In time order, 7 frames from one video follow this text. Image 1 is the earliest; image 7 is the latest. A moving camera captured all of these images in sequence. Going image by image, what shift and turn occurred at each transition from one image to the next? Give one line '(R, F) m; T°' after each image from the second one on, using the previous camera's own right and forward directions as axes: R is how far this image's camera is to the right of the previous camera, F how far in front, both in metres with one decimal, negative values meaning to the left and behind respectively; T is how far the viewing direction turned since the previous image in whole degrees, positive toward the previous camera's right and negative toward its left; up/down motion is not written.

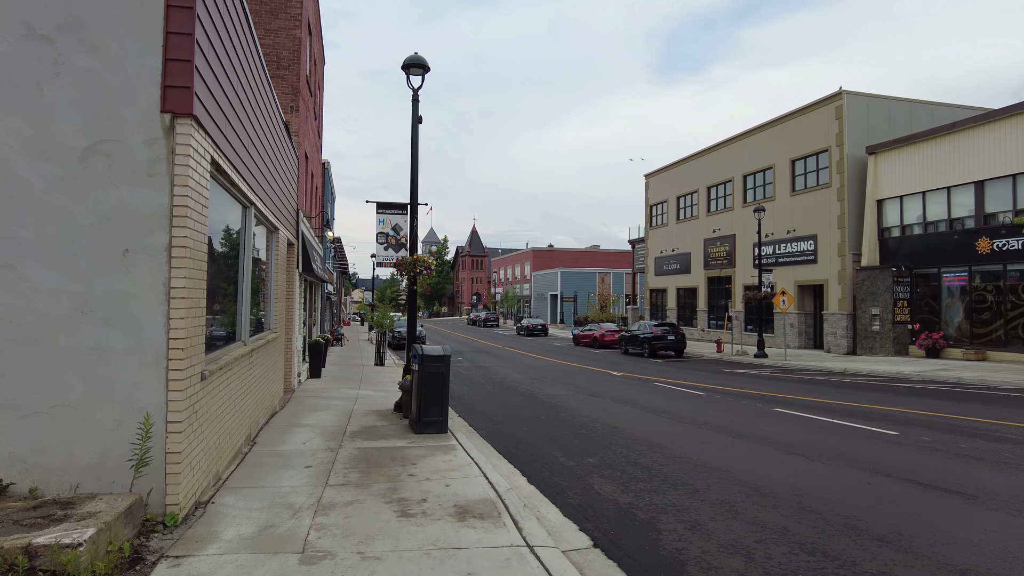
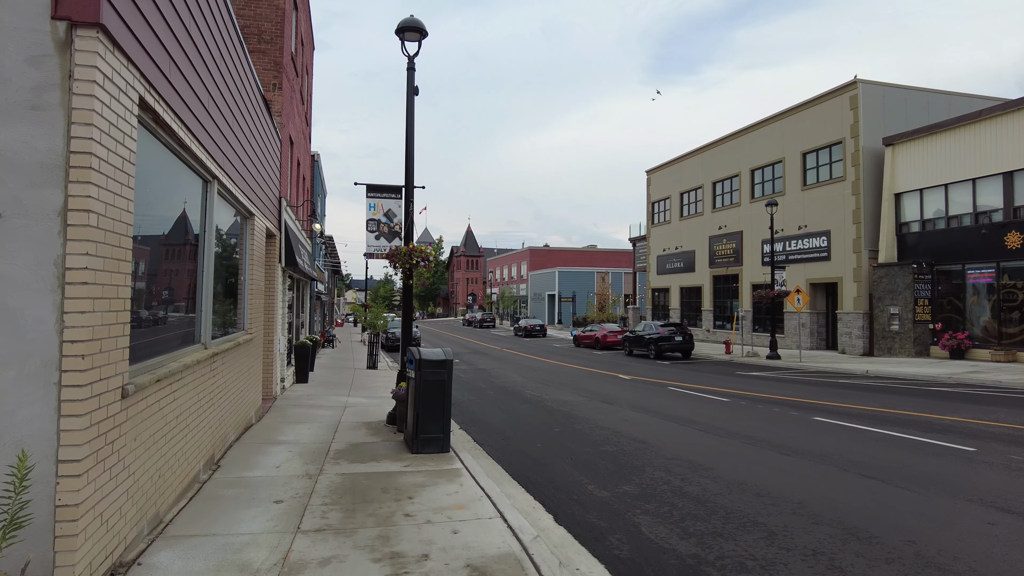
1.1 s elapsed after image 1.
(-0.2, +1.3) m; +1°
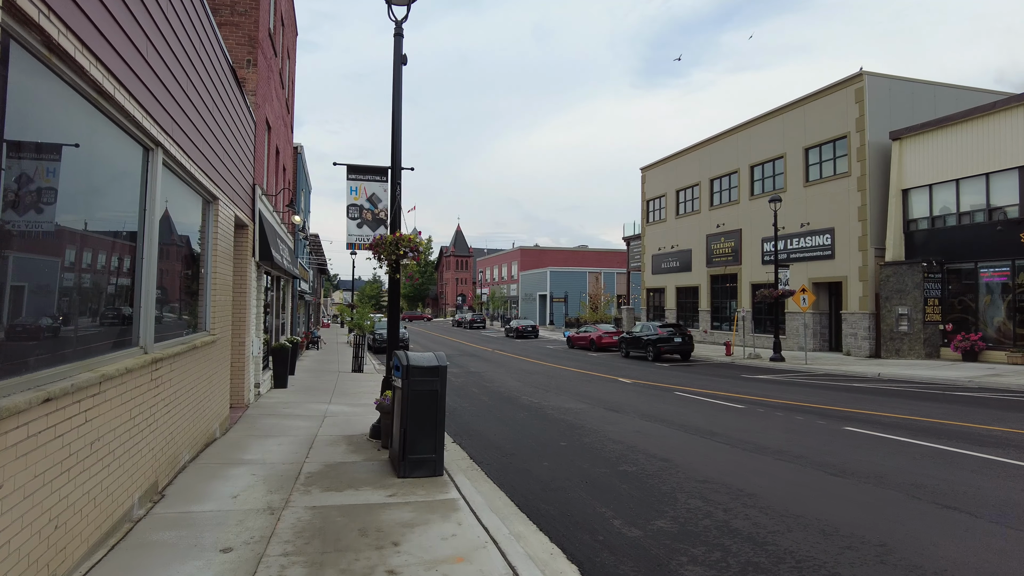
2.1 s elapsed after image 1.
(-0.2, +1.1) m; +1°
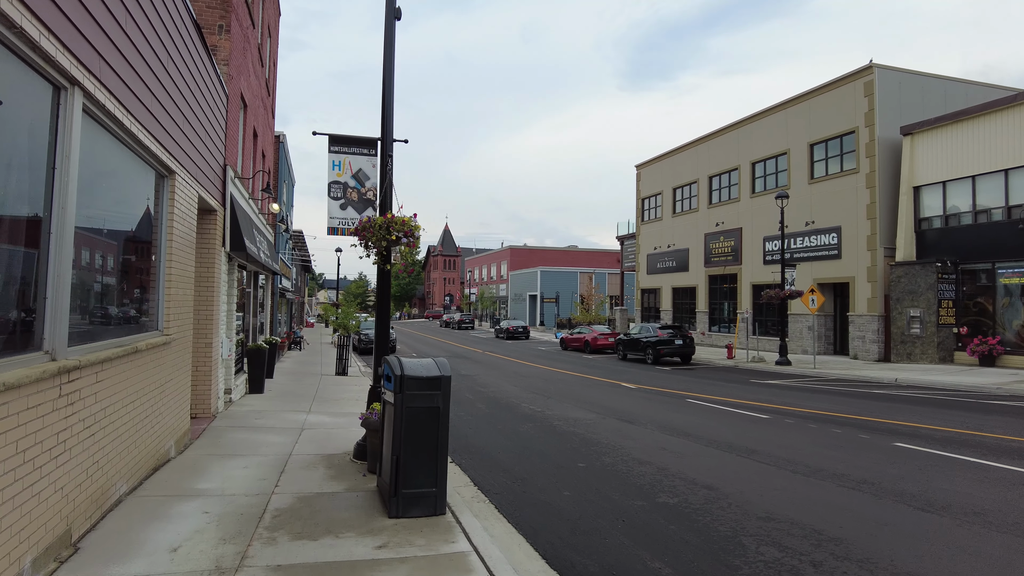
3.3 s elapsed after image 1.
(-0.3, +1.2) m; +1°
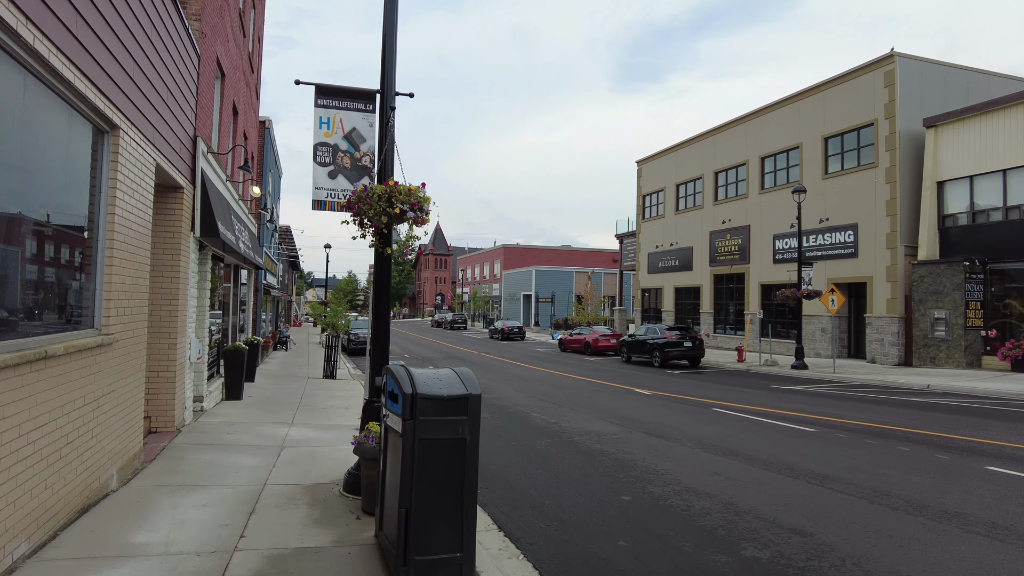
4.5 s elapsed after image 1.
(-0.4, +1.4) m; +1°
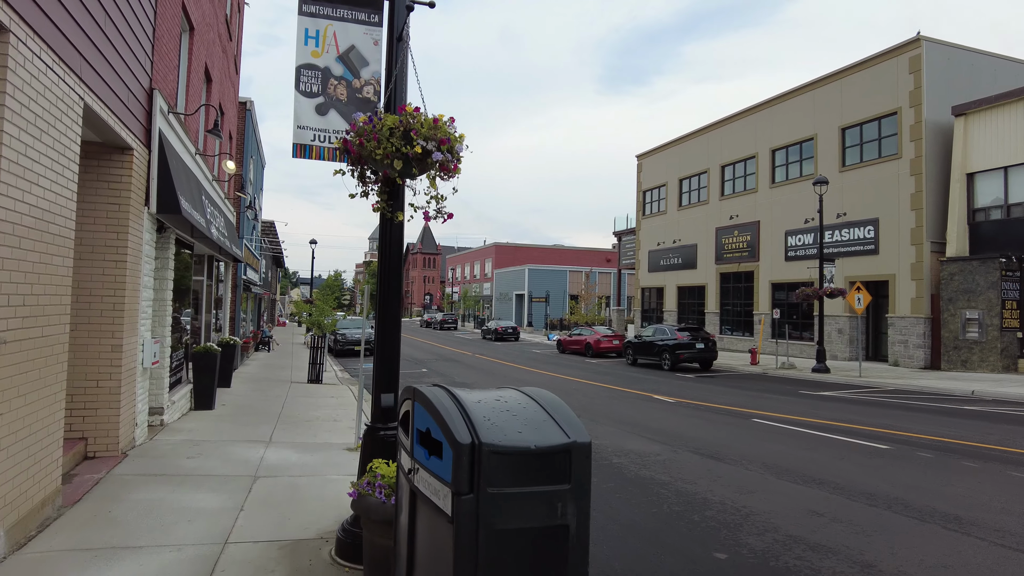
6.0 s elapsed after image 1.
(-0.5, +1.6) m; +1°
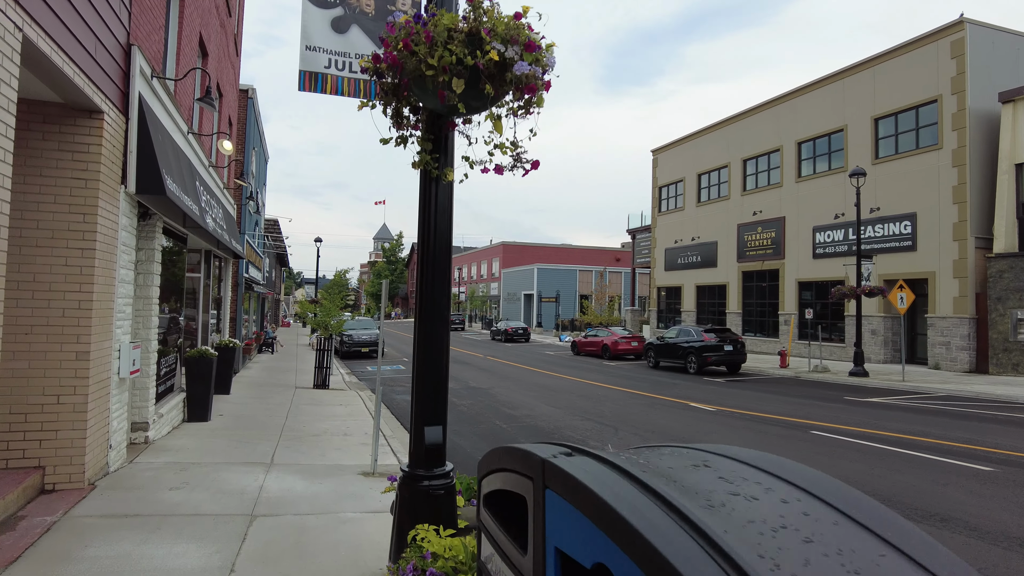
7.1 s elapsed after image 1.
(-0.4, +1.2) m; 0°
